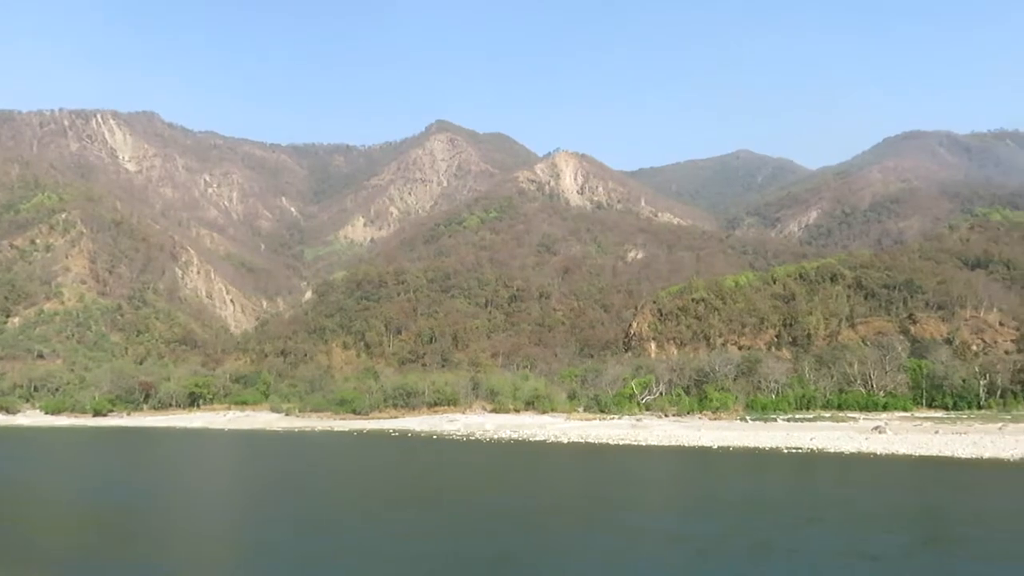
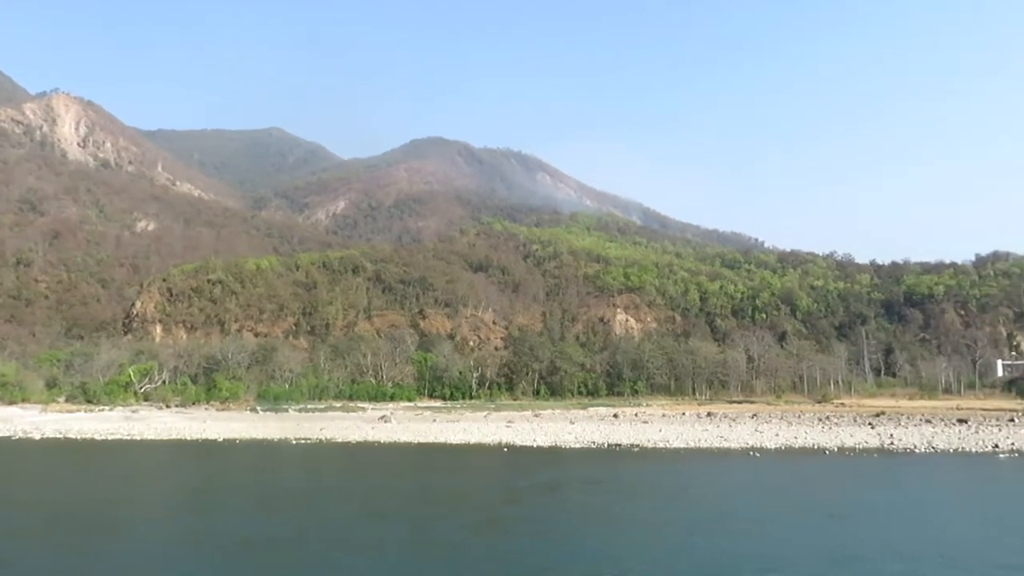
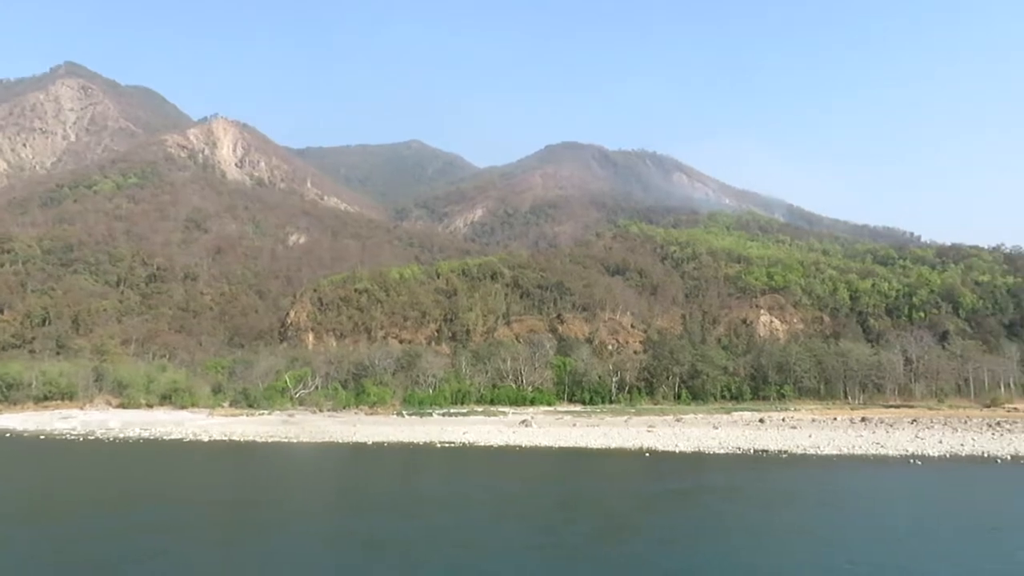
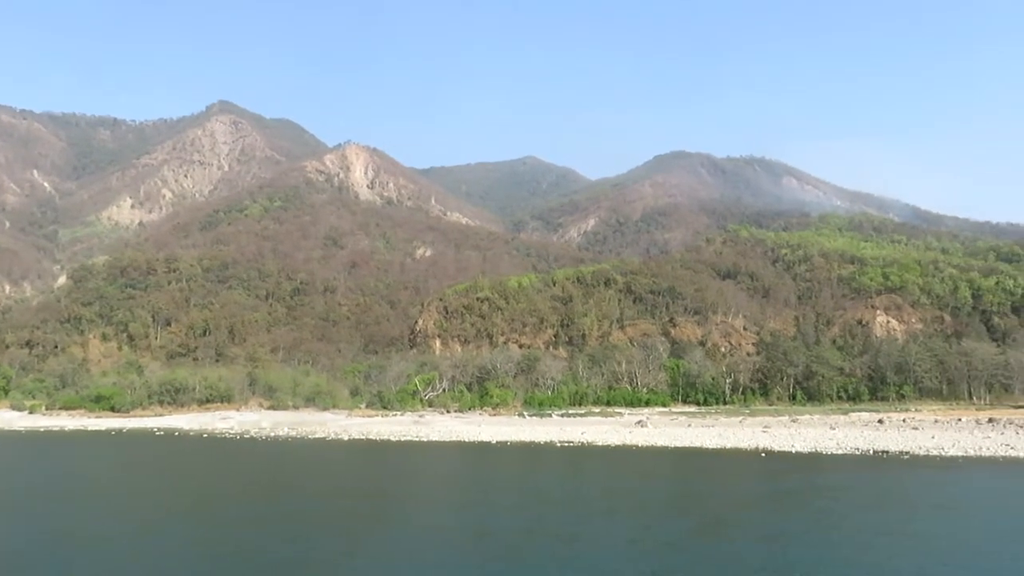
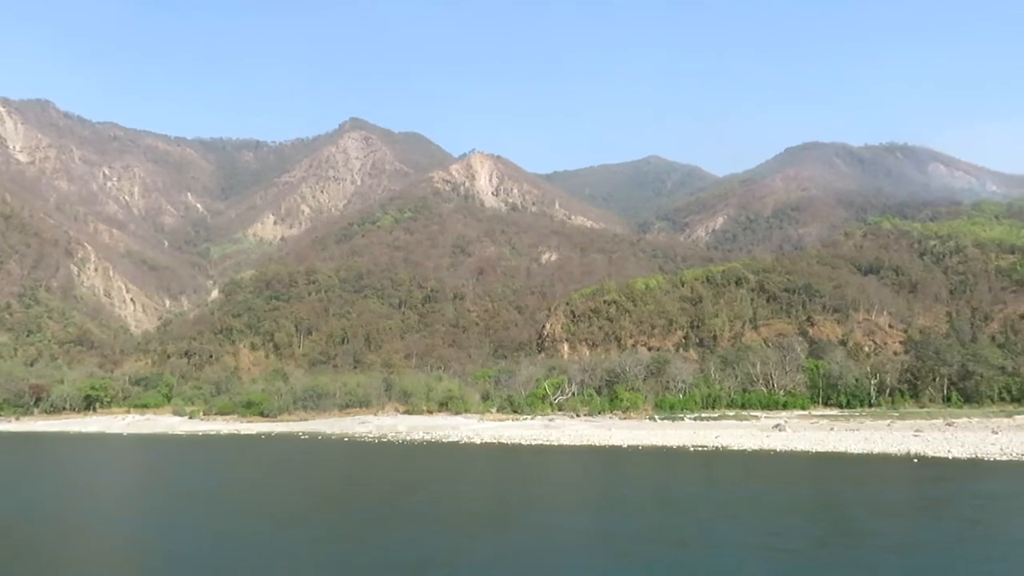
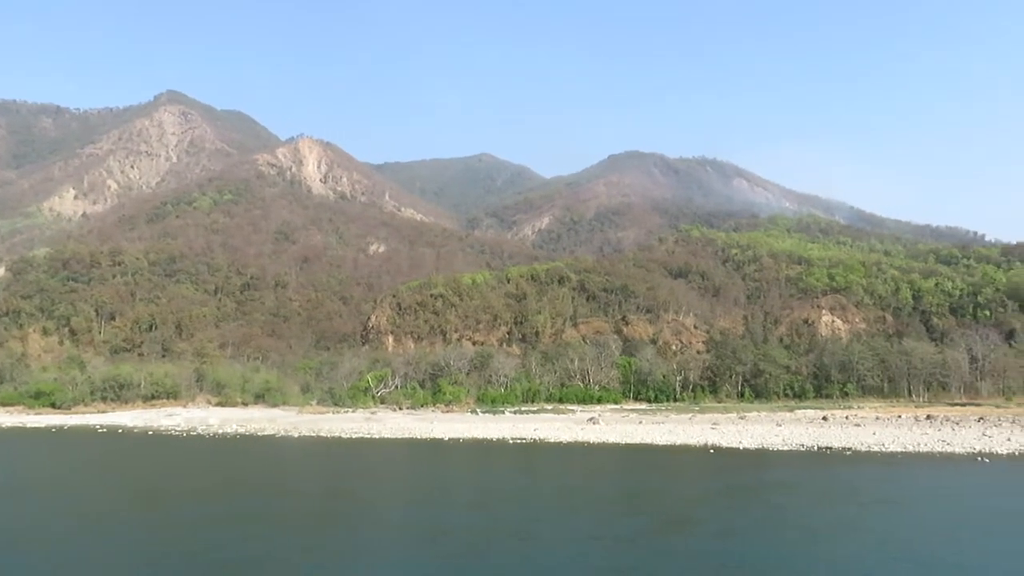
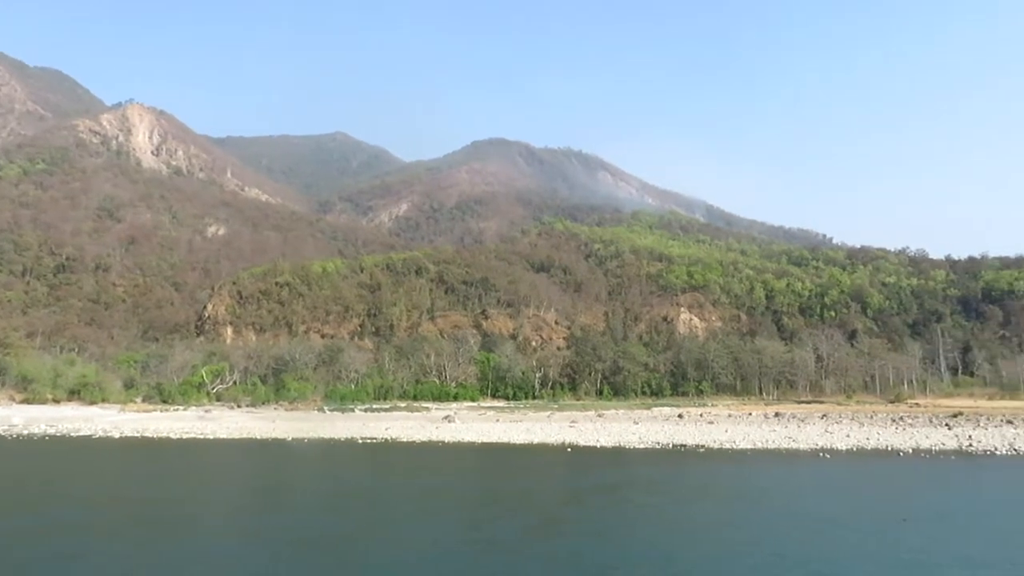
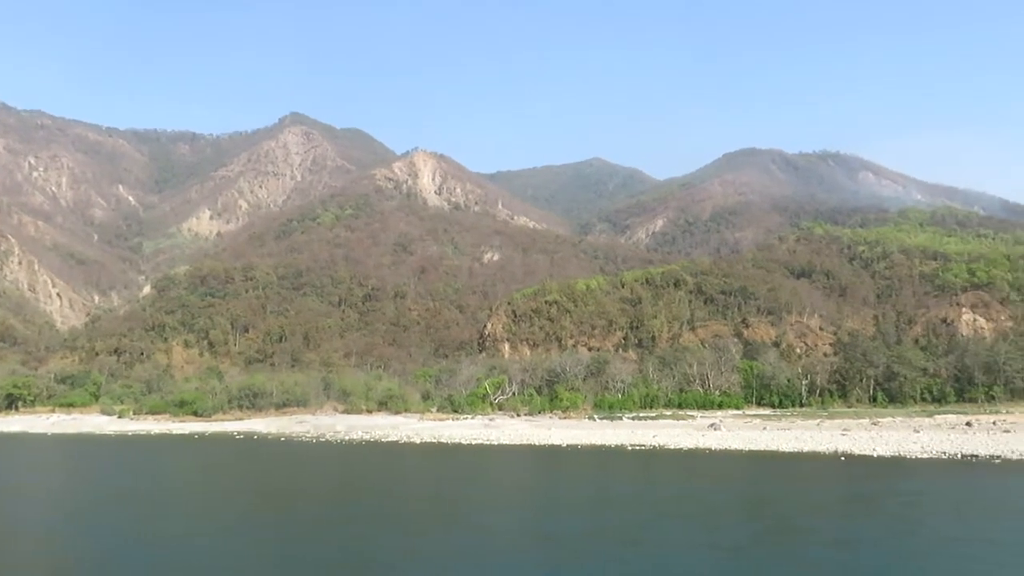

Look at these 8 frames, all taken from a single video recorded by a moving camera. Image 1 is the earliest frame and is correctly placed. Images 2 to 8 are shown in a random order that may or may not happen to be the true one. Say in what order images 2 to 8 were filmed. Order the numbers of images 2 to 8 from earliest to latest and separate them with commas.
5, 8, 4, 6, 3, 7, 2
